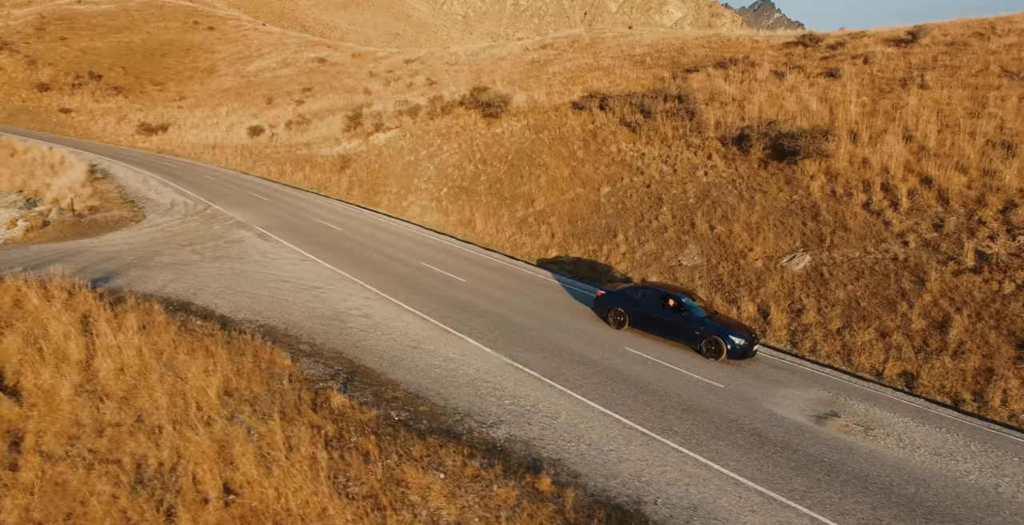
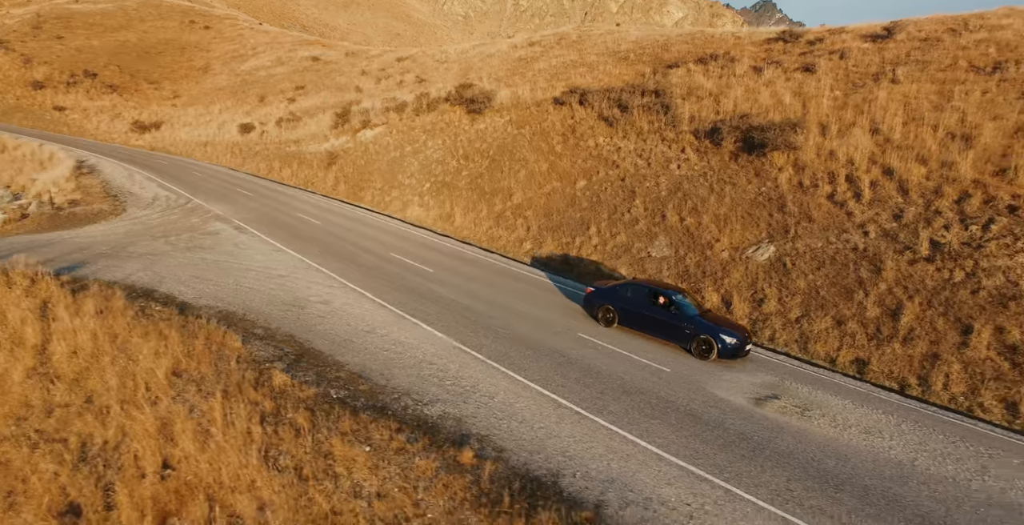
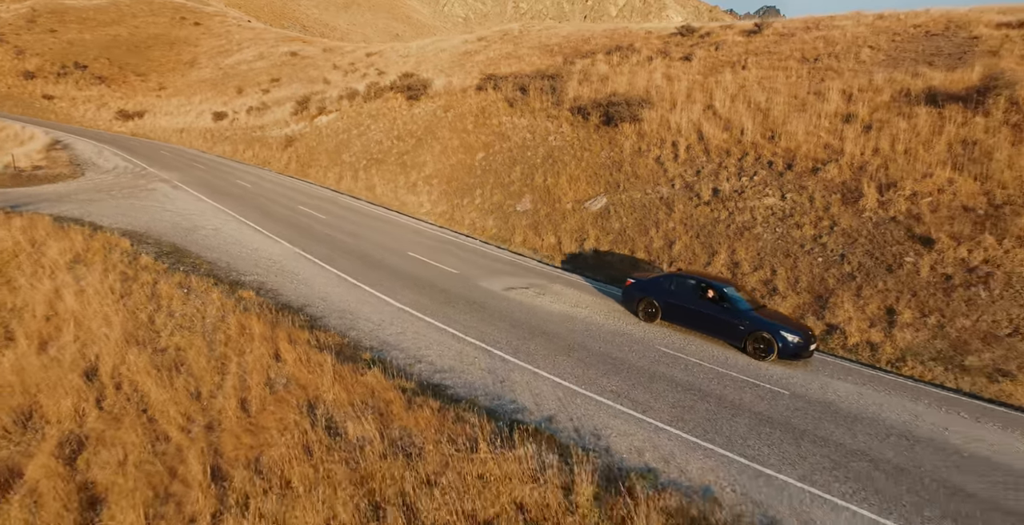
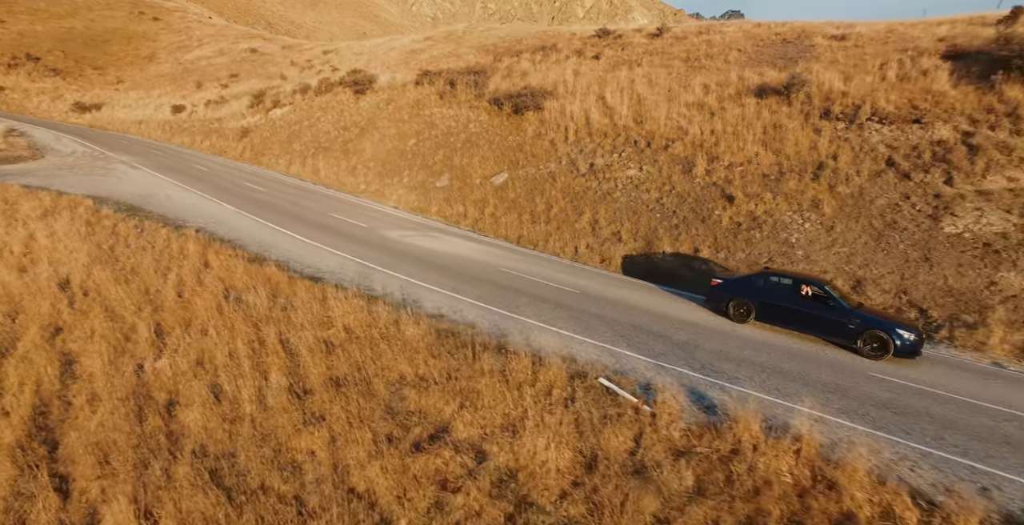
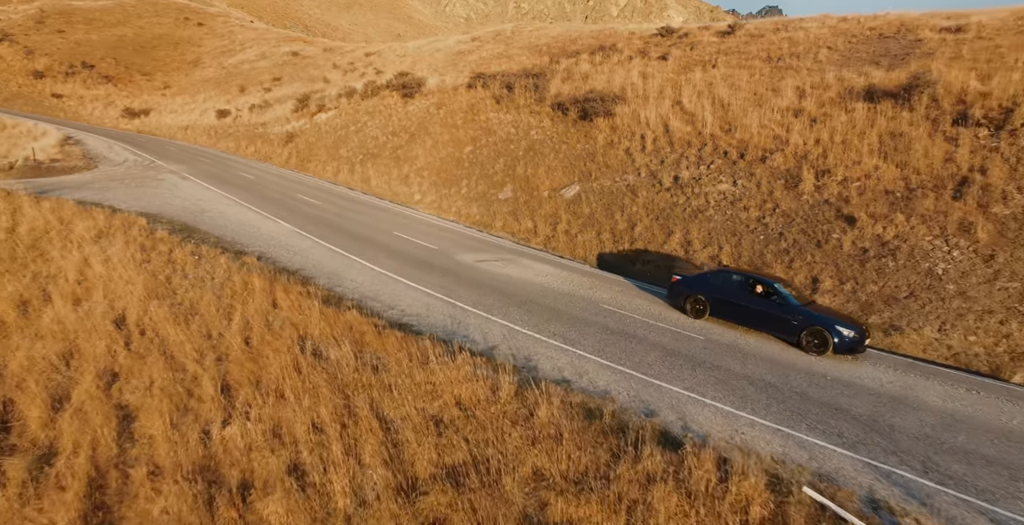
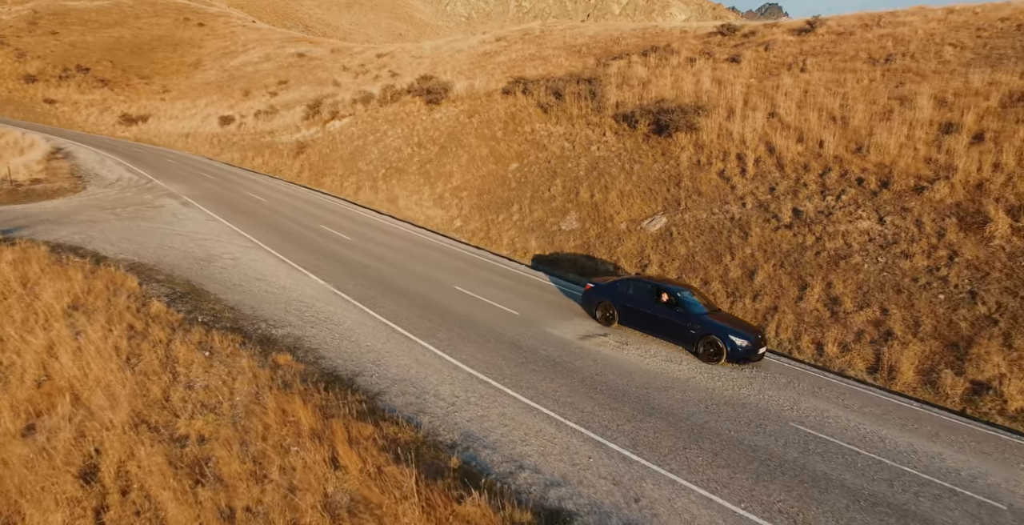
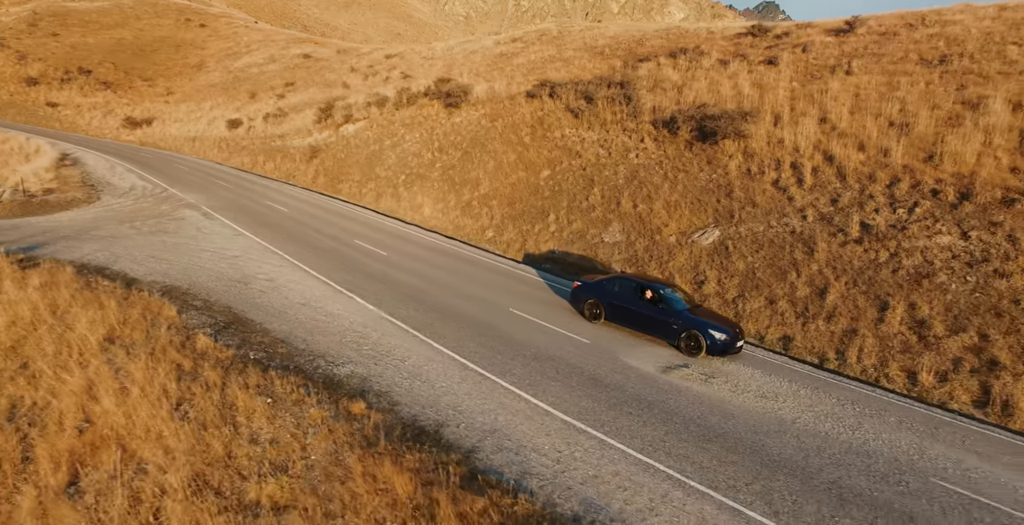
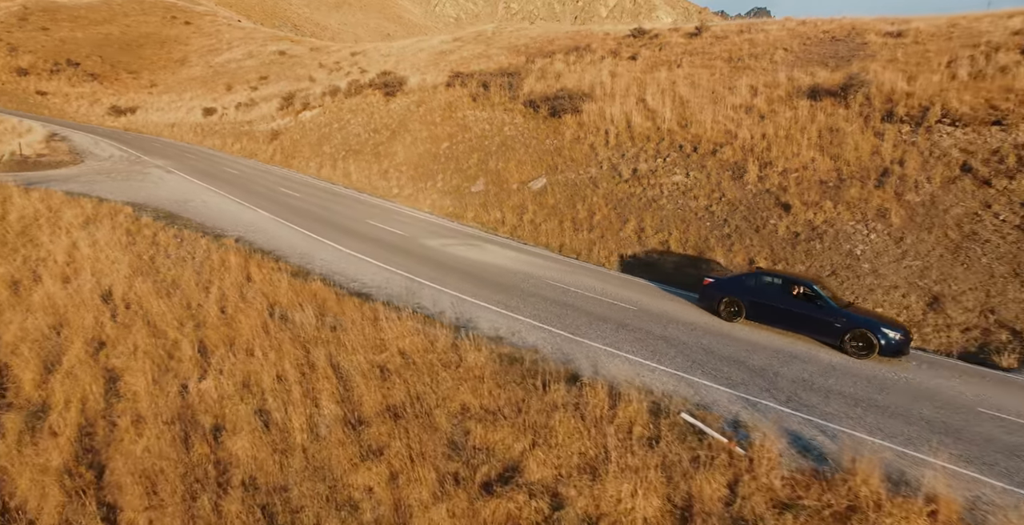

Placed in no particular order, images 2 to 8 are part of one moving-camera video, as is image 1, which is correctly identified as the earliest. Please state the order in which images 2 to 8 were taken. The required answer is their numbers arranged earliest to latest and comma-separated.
2, 7, 6, 3, 5, 8, 4
